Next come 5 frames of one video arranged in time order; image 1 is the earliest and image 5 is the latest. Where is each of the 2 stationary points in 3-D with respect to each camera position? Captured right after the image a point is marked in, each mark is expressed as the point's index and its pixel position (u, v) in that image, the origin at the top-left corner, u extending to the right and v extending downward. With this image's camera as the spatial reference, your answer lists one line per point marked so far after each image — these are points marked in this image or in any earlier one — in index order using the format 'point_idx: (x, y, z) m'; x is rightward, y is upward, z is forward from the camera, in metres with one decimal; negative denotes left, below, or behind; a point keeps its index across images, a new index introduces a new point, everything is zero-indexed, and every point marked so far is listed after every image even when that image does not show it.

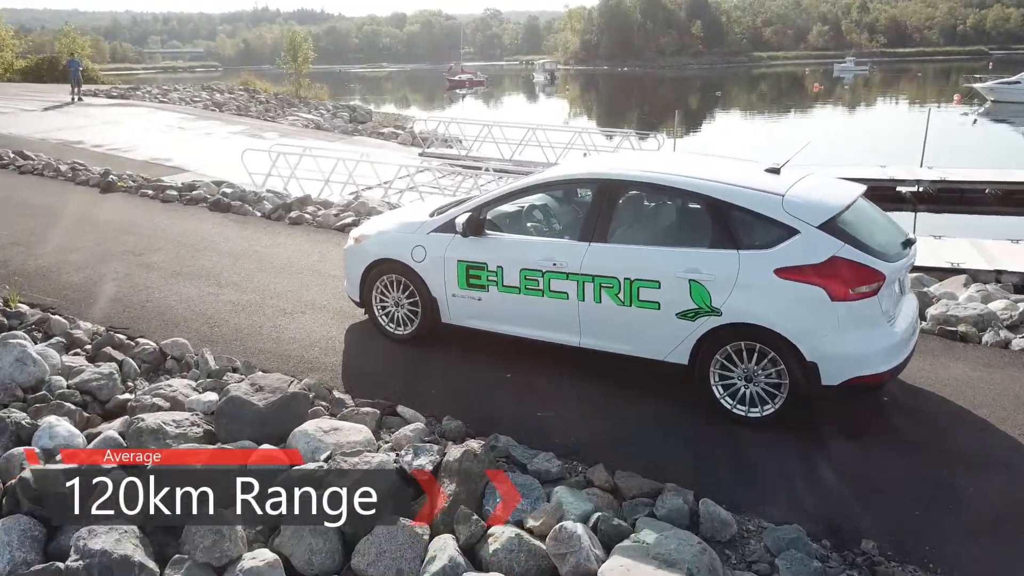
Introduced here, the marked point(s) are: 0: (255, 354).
0: (-2.5, -0.6, +6.6) m
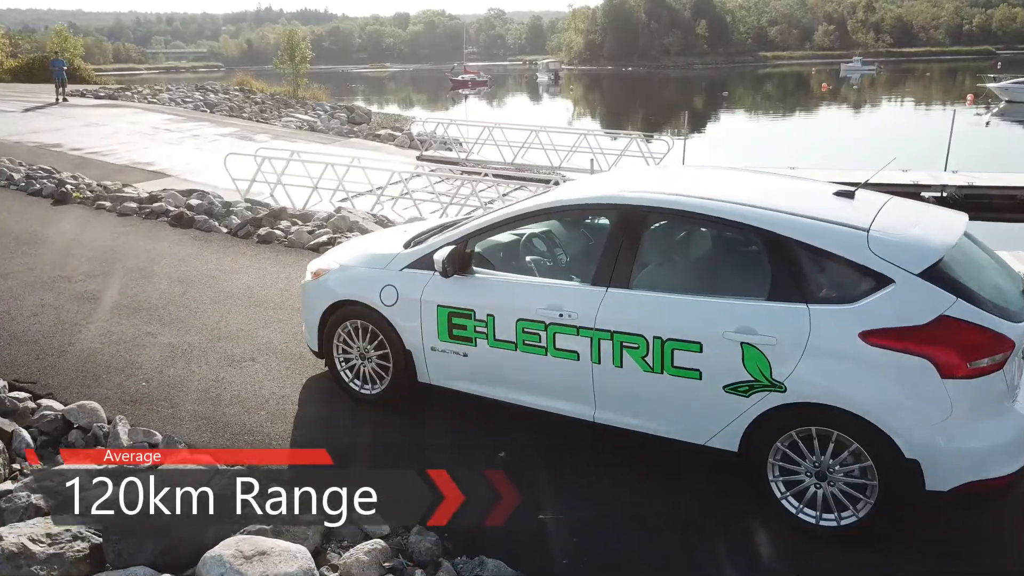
0: (-2.6, -1.0, +5.3) m
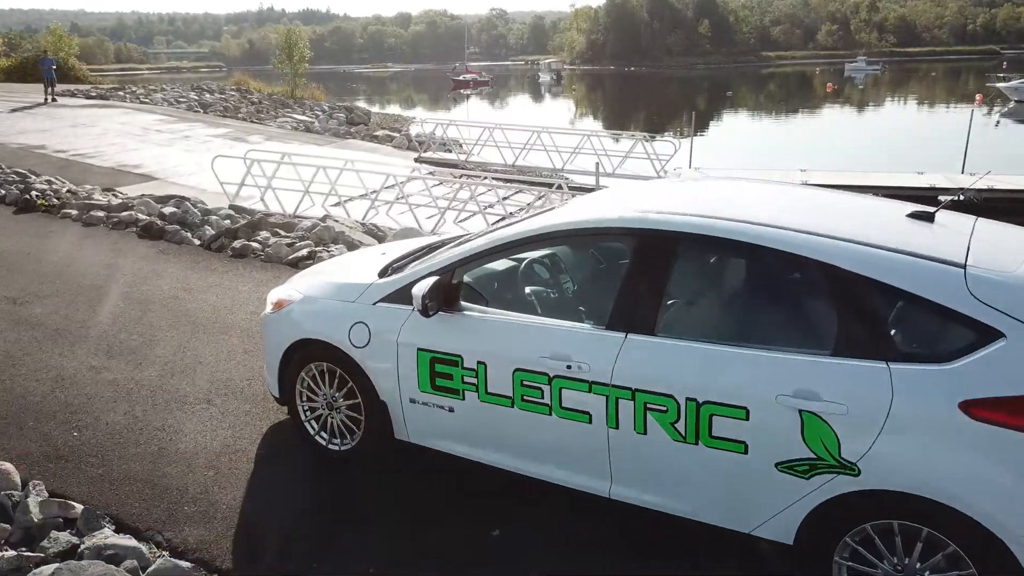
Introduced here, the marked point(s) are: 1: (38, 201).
0: (-2.6, -1.3, +4.4) m
1: (-7.6, +1.4, +10.9) m
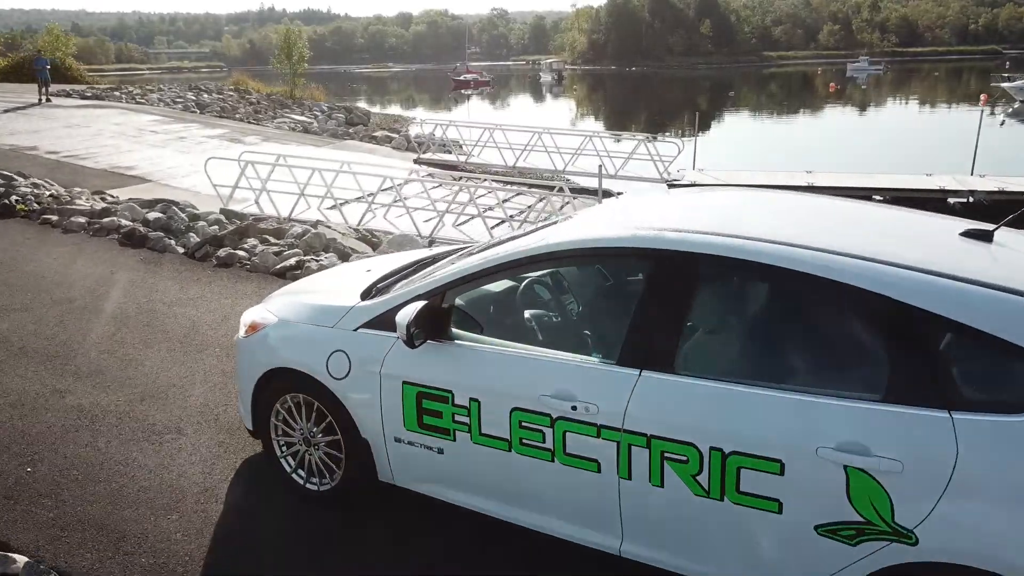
0: (-2.6, -1.4, +3.9) m
1: (-7.6, +1.3, +10.4) m
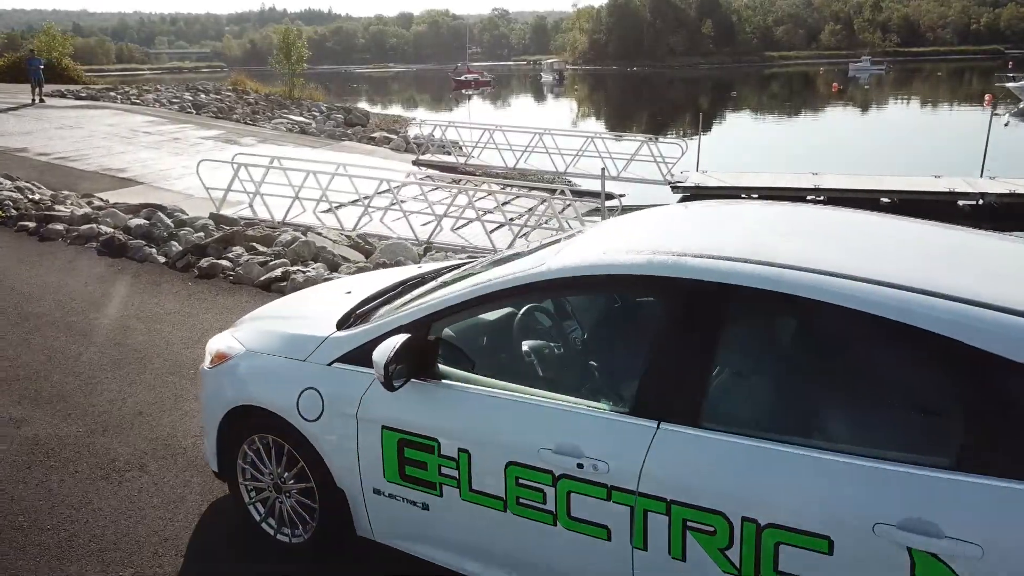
0: (-2.6, -1.6, +3.5) m
1: (-7.6, +1.1, +10.0) m
